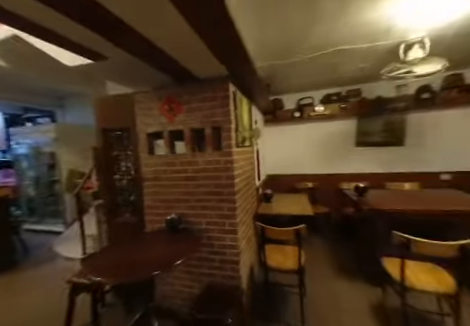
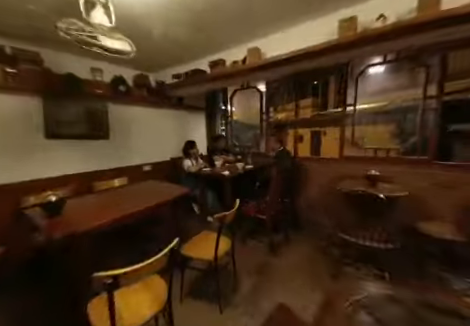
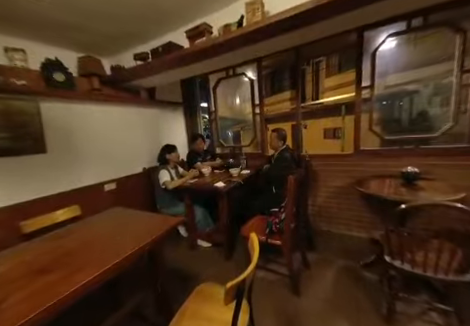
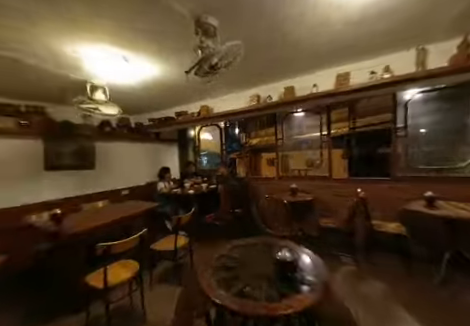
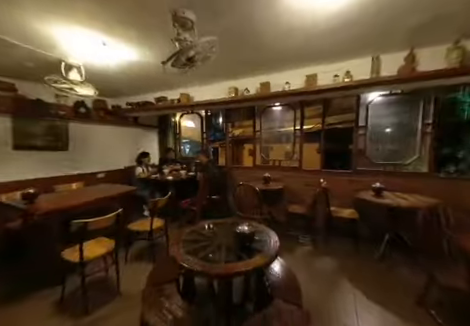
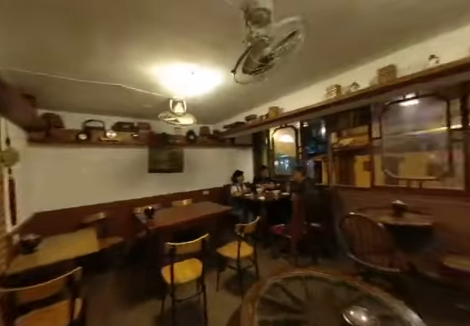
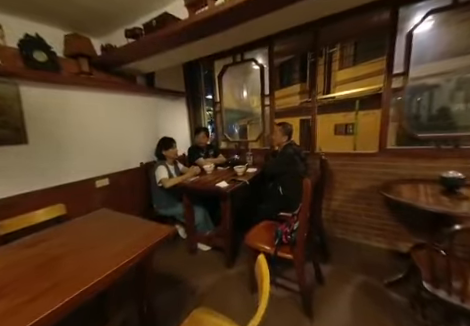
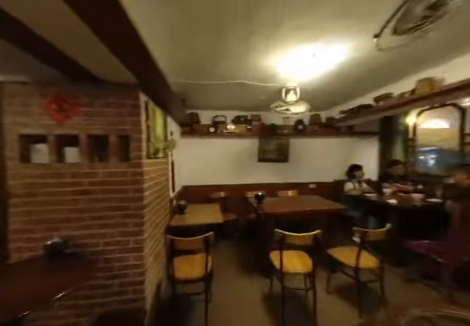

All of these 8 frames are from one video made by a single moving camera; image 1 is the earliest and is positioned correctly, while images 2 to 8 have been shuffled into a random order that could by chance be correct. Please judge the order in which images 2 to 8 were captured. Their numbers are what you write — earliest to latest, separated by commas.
8, 6, 5, 4, 2, 3, 7
